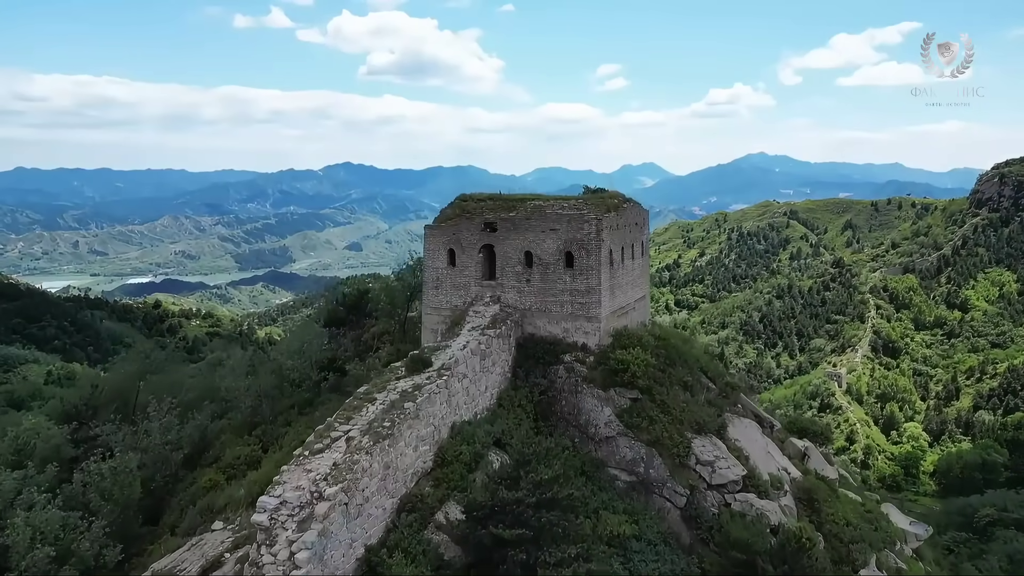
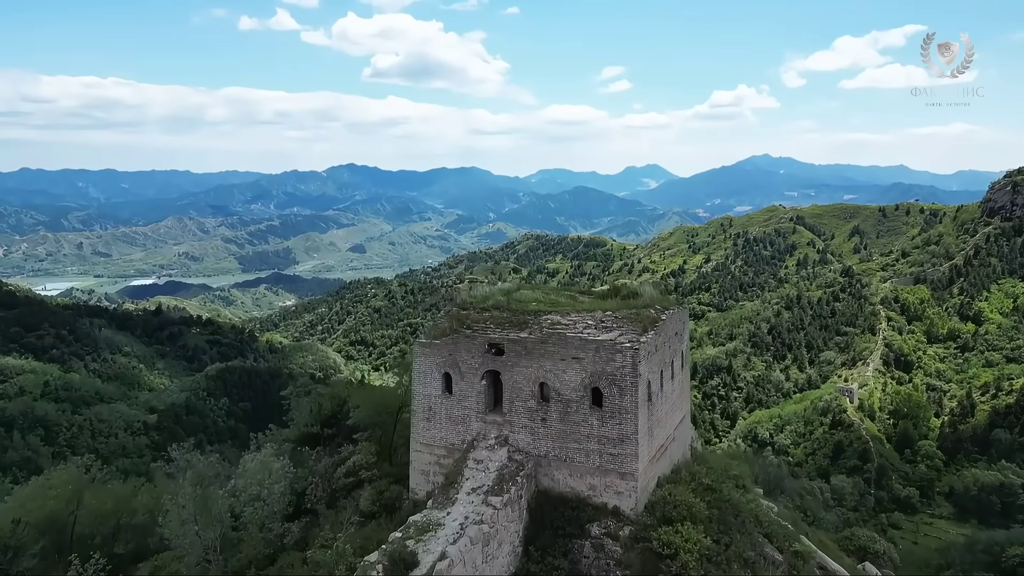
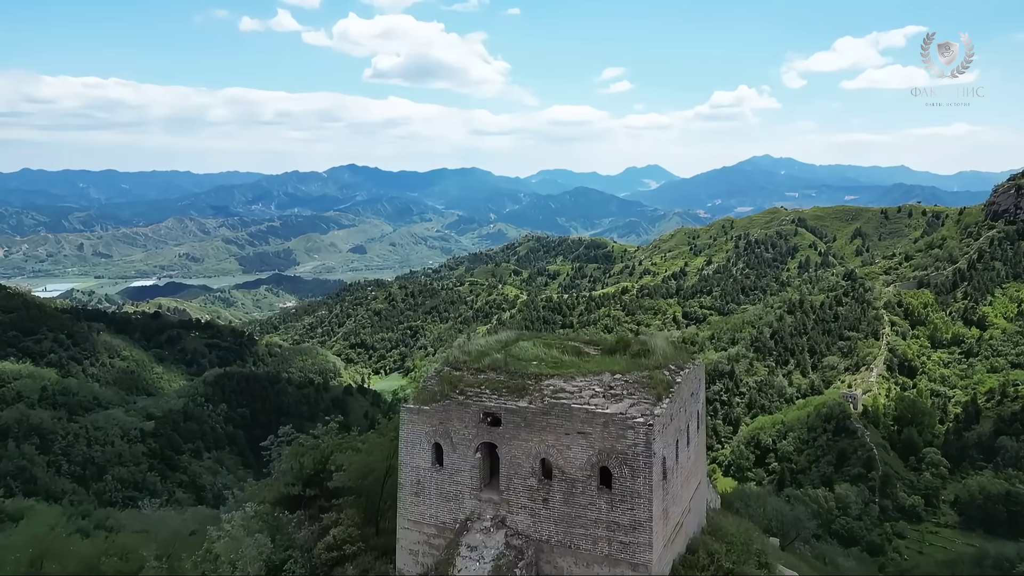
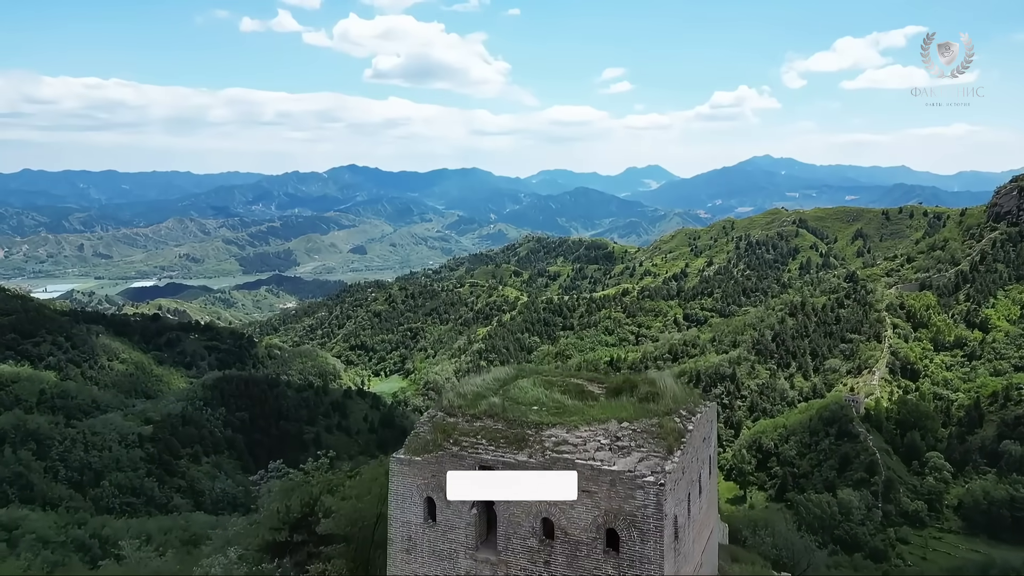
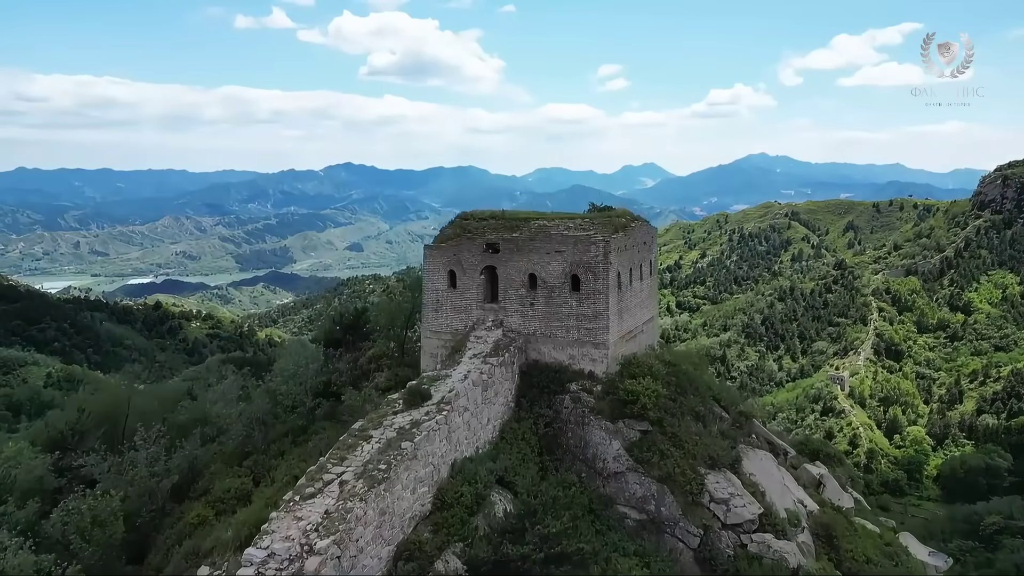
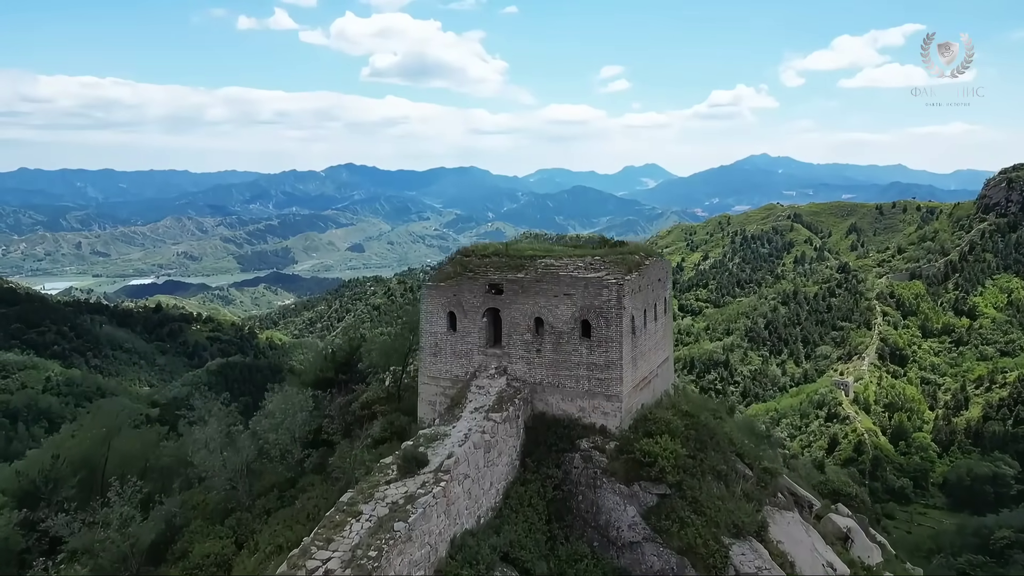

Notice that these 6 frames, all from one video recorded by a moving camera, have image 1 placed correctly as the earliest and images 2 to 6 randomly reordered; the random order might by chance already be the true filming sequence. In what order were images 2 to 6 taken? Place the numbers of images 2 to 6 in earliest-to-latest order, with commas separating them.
5, 6, 2, 3, 4
